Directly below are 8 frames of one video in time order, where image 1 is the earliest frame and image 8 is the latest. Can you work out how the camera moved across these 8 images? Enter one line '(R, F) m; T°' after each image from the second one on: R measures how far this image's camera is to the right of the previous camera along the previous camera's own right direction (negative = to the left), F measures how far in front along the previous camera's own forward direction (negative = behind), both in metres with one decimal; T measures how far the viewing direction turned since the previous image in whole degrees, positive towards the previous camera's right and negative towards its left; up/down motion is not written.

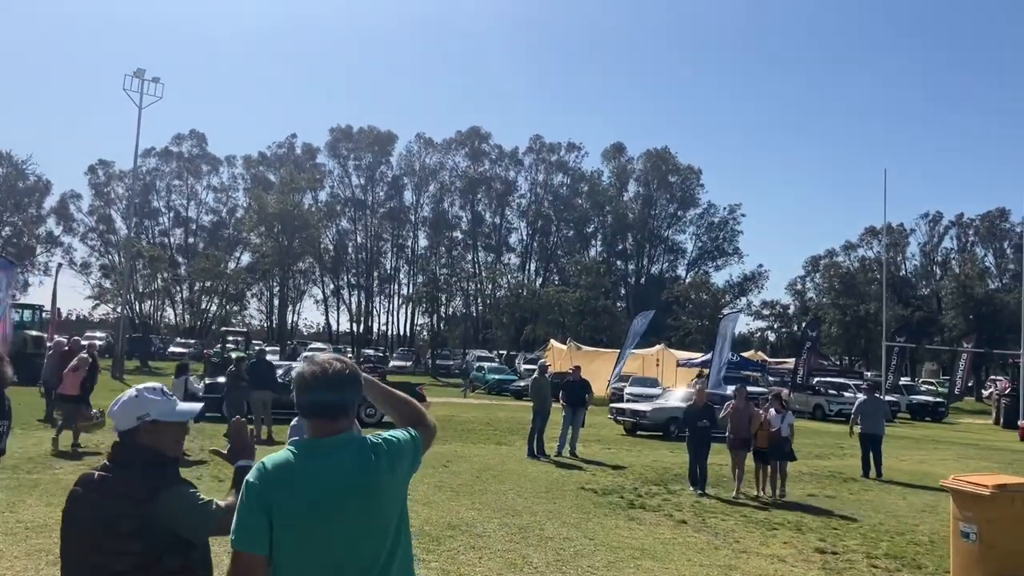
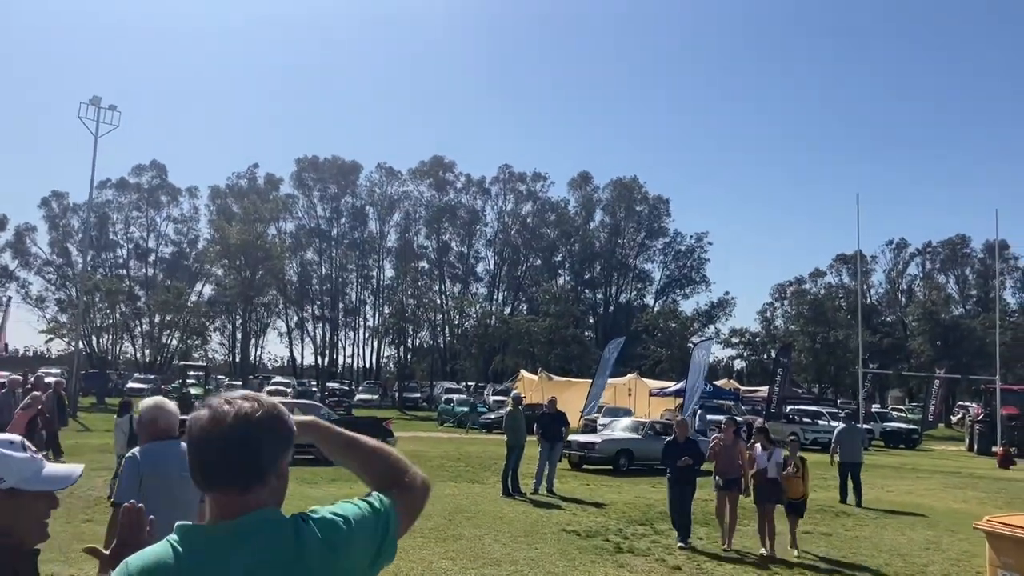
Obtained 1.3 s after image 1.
(-0.1, +0.9) m; +2°
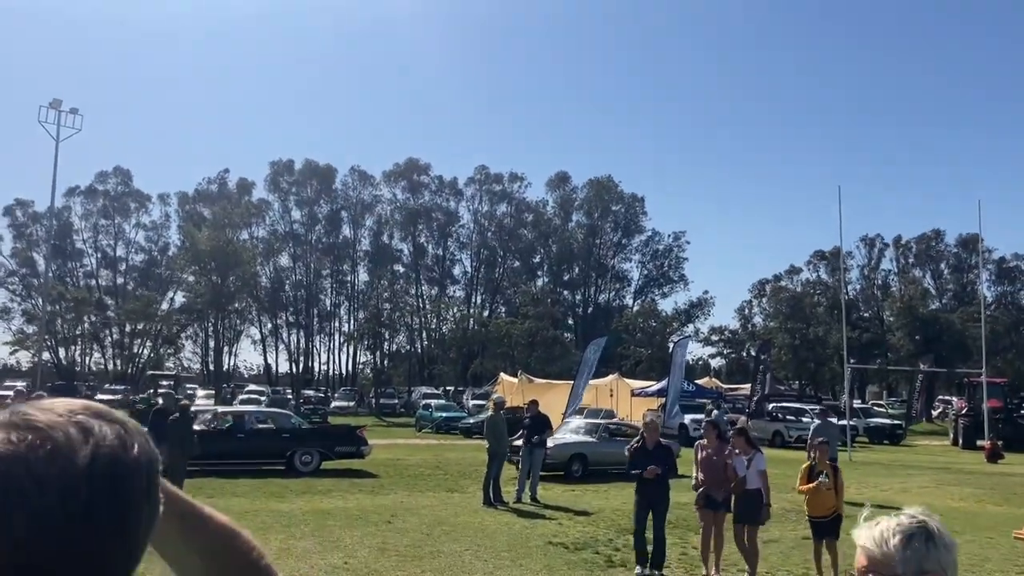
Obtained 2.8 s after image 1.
(0.0, +0.9) m; +1°
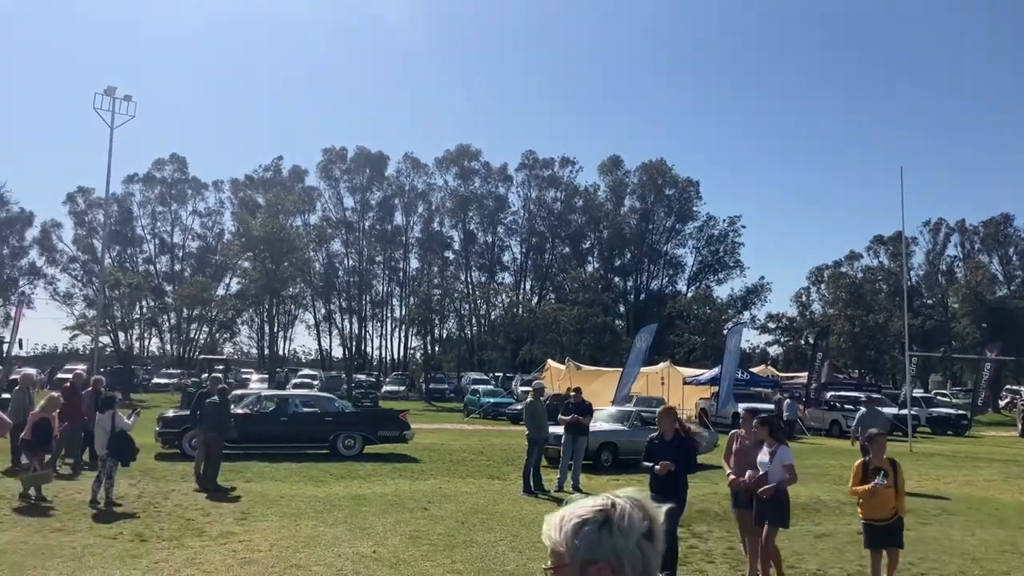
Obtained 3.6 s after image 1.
(+0.2, +0.5) m; -3°
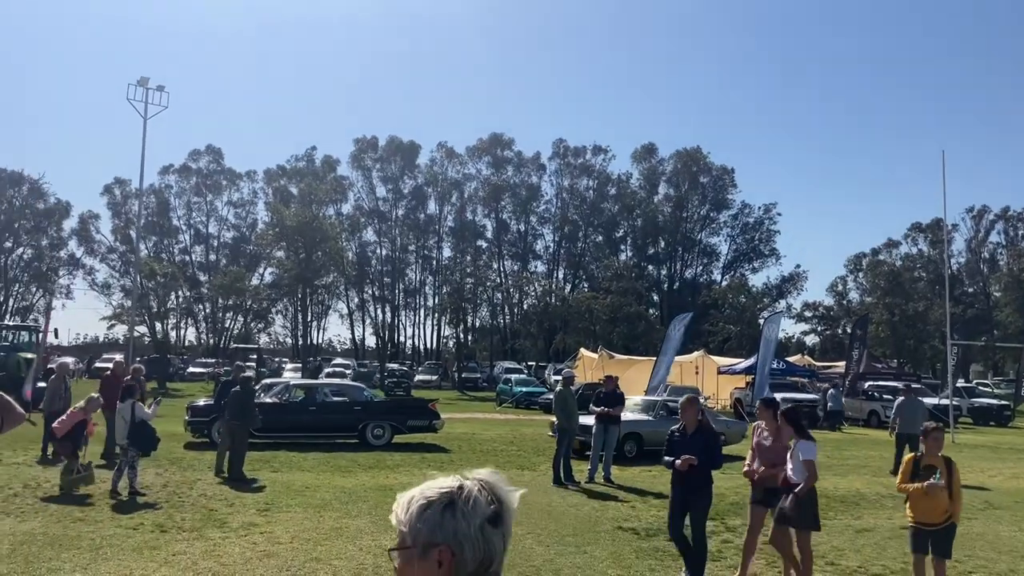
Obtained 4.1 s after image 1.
(+0.1, +0.3) m; -2°
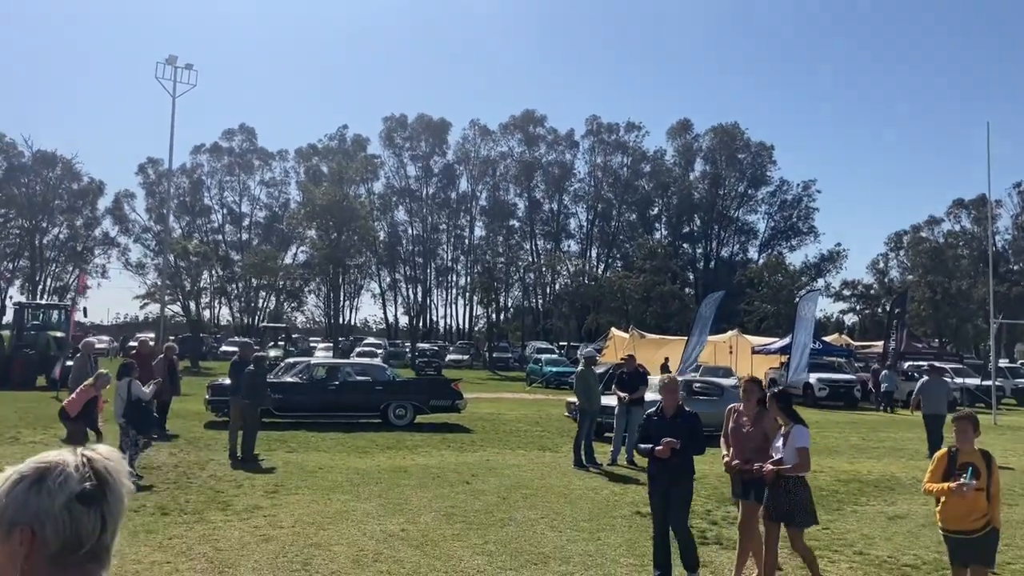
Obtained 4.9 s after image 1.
(+0.2, +0.5) m; -2°
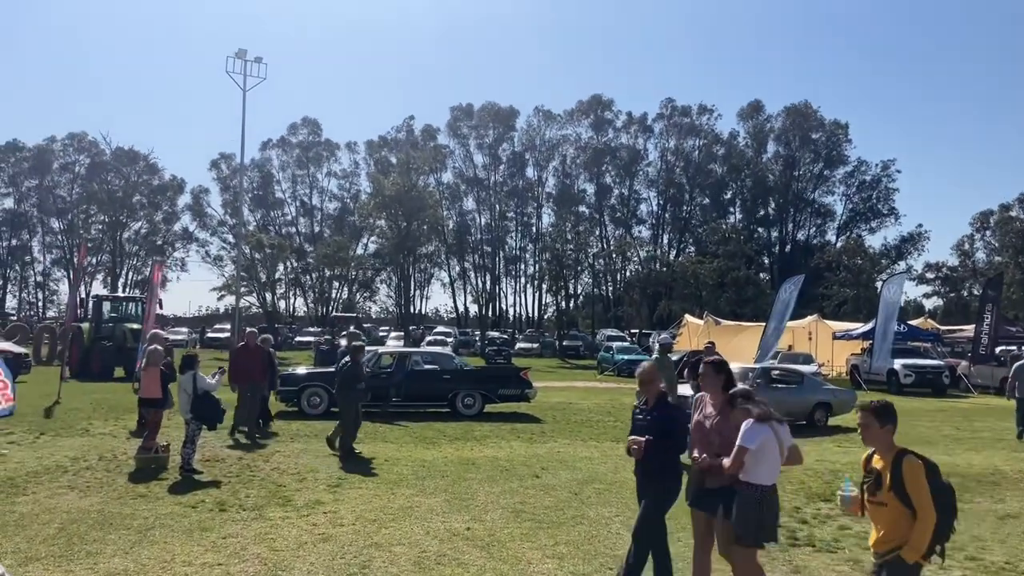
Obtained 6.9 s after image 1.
(0.0, +0.6) m; -4°
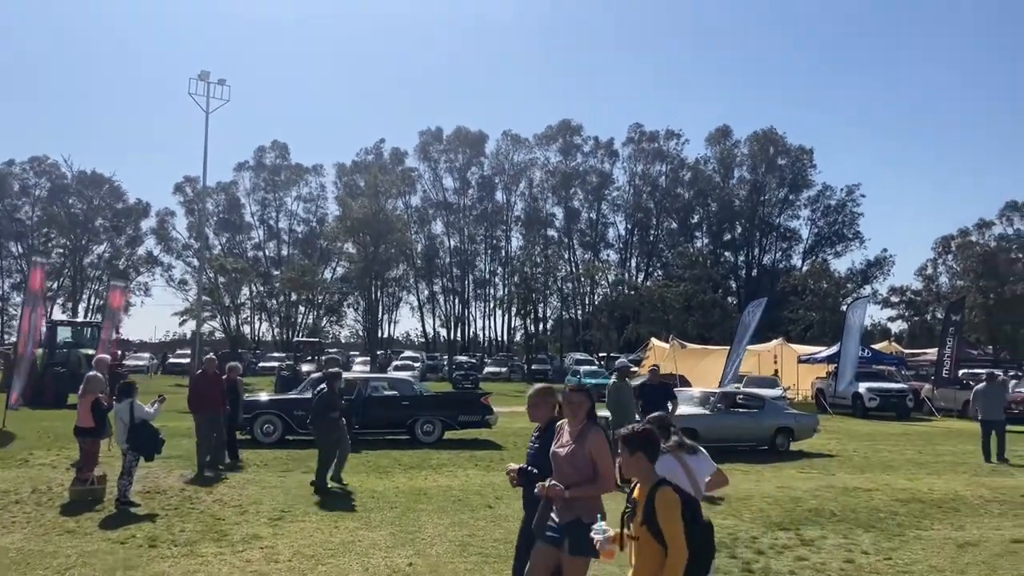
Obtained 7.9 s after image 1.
(+0.2, +0.3) m; +2°
